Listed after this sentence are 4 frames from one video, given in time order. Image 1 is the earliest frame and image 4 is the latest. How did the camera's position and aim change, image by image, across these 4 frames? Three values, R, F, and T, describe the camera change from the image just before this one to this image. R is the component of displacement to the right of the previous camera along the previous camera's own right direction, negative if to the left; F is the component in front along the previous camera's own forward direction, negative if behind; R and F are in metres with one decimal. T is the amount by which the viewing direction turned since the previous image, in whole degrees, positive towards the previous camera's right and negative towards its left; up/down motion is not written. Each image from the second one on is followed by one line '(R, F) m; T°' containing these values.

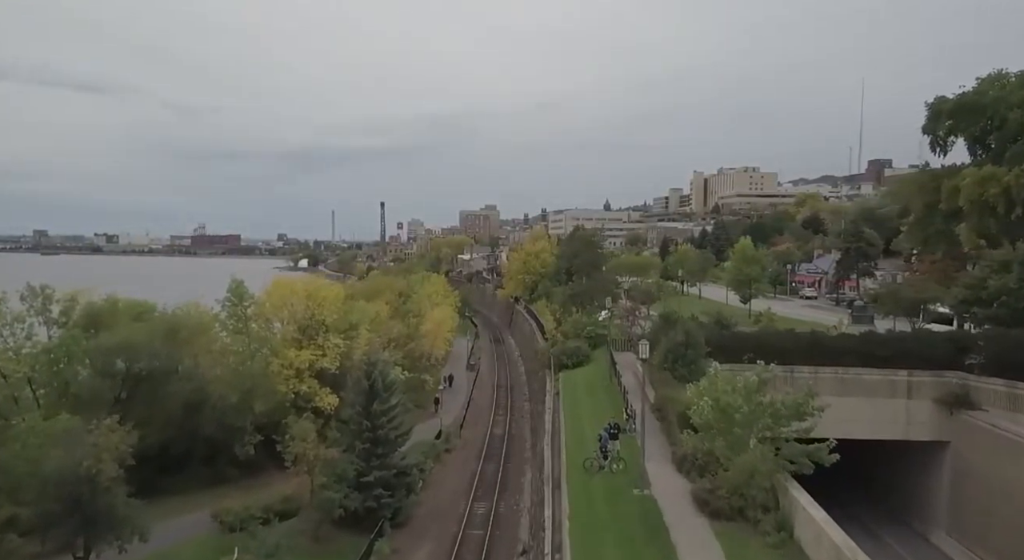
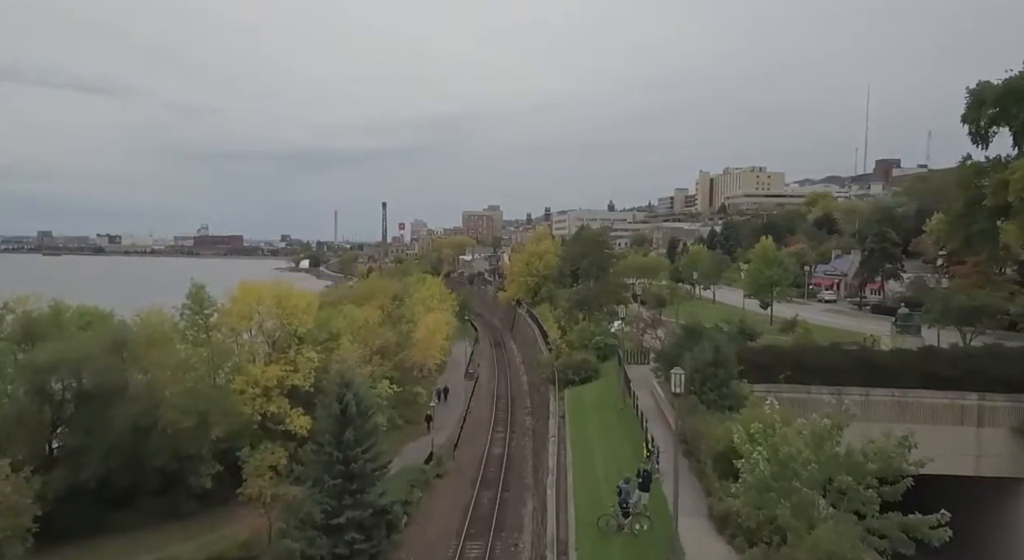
(+0.2, +3.8) m; 0°
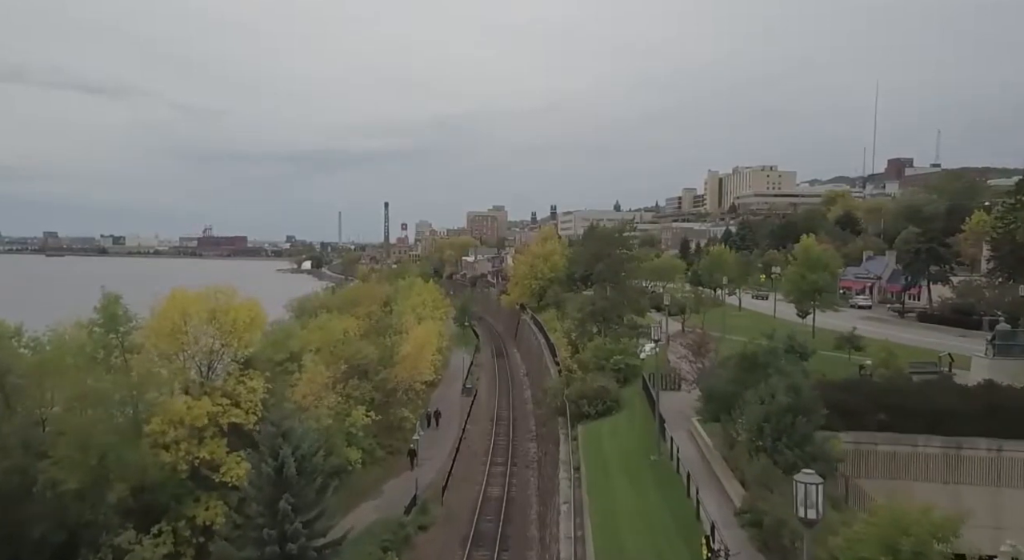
(+0.2, +5.8) m; 0°
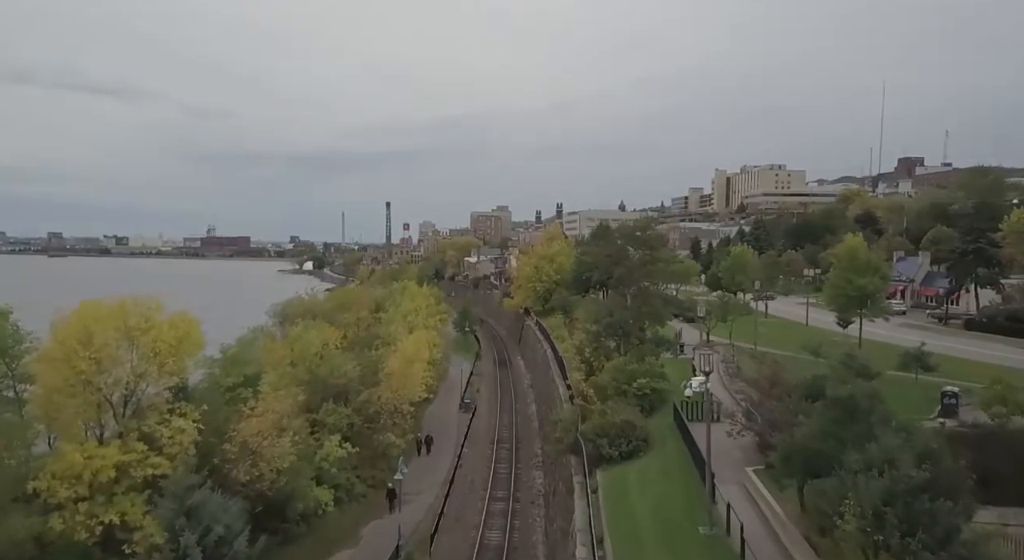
(+0.1, +4.7) m; 0°
